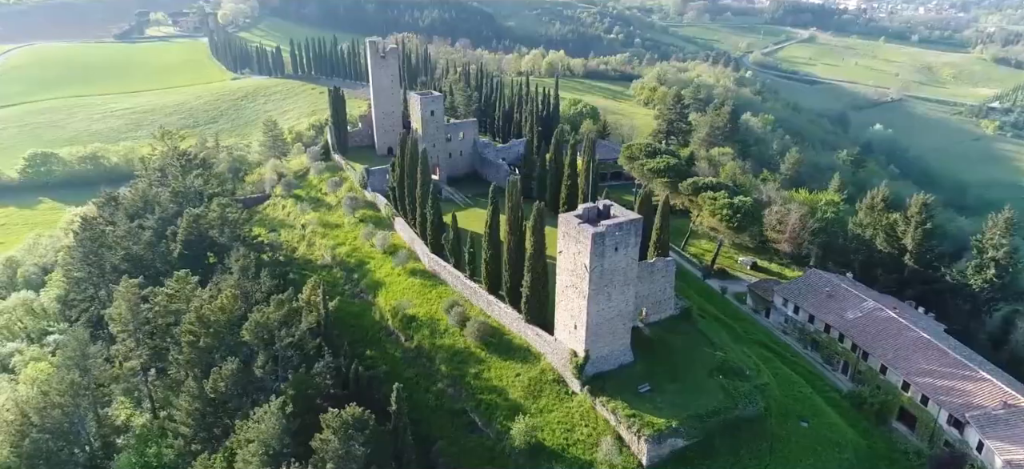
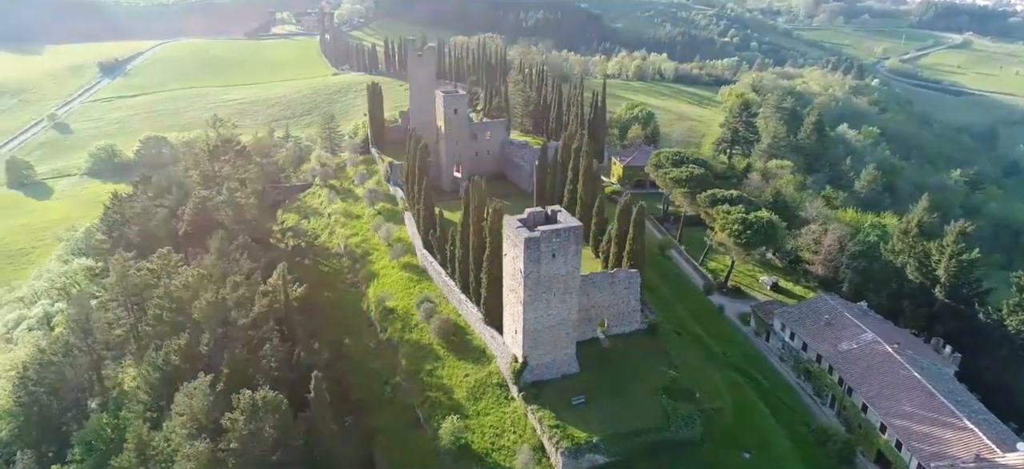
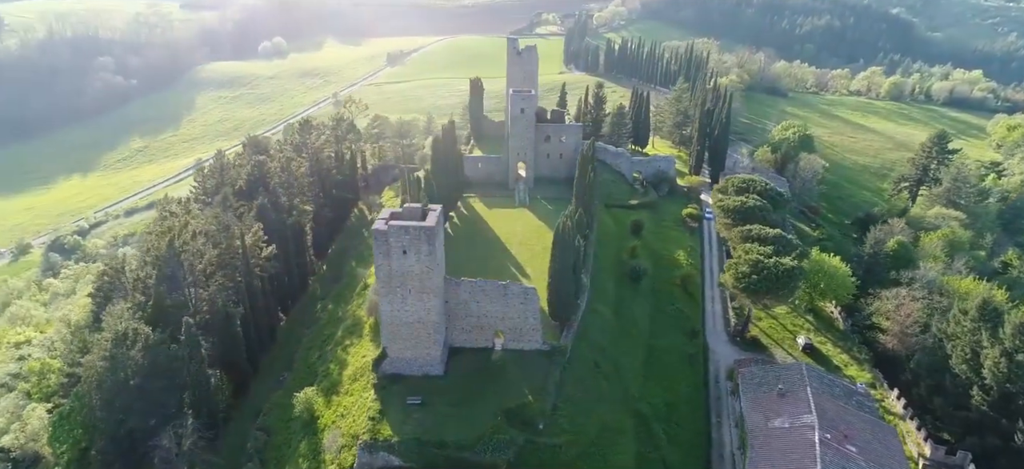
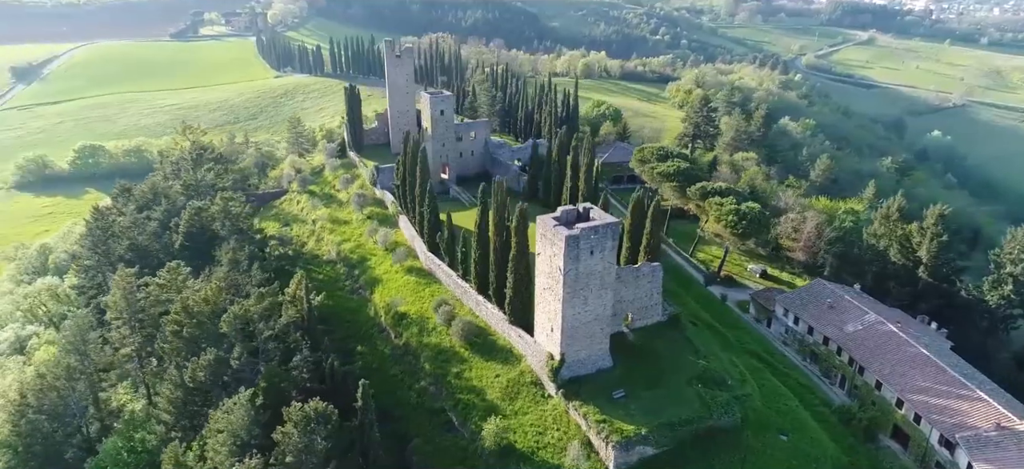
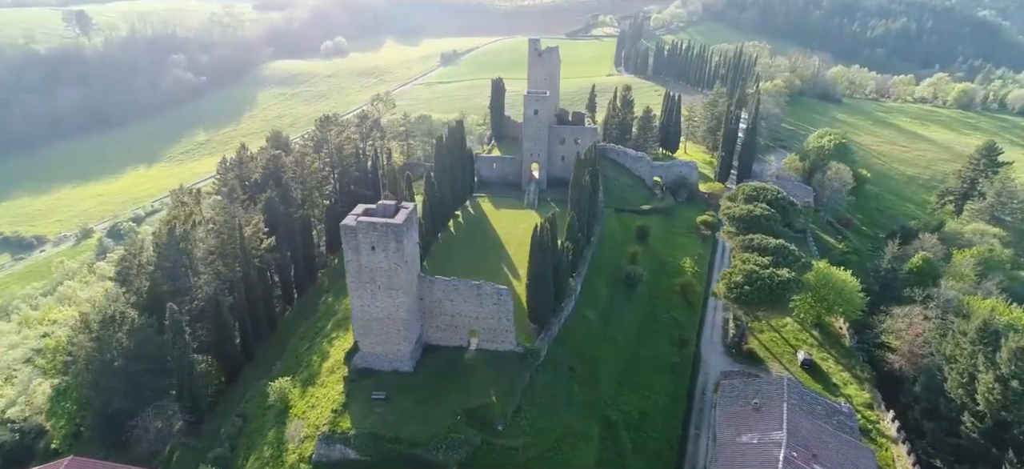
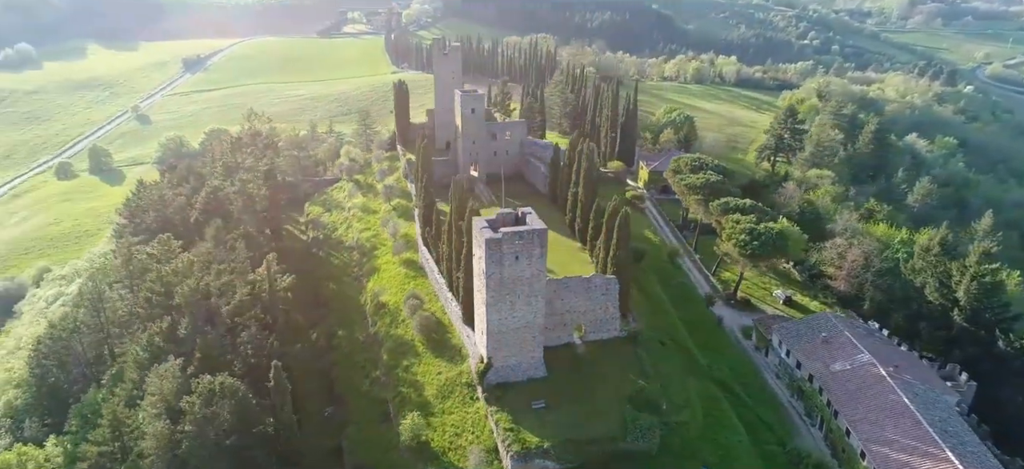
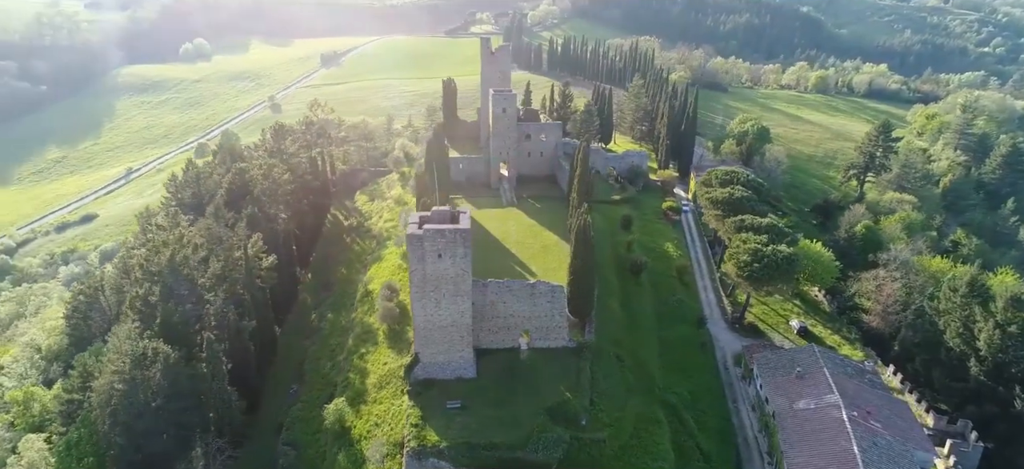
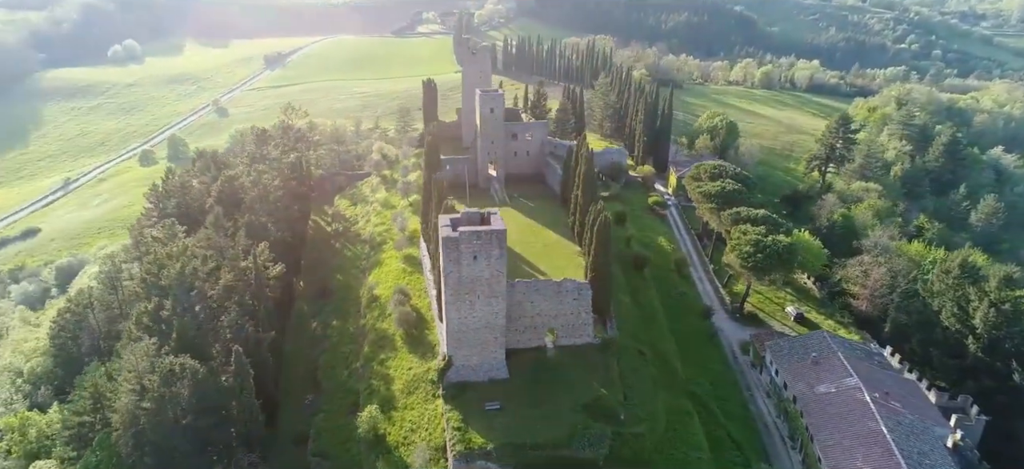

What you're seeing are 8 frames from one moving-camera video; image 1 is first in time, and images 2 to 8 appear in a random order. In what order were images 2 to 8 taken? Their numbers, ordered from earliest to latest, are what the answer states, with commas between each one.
4, 2, 6, 8, 7, 3, 5
